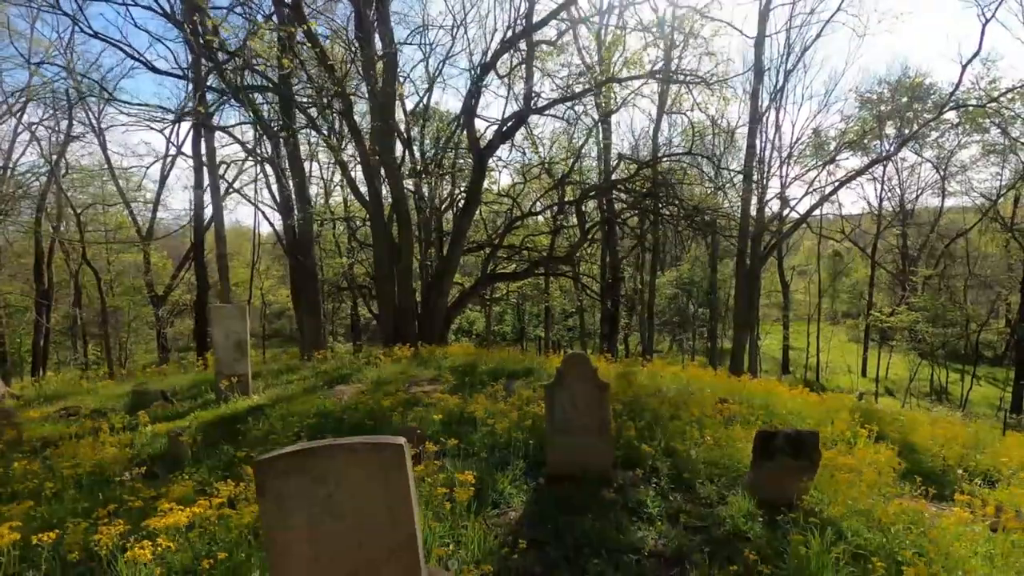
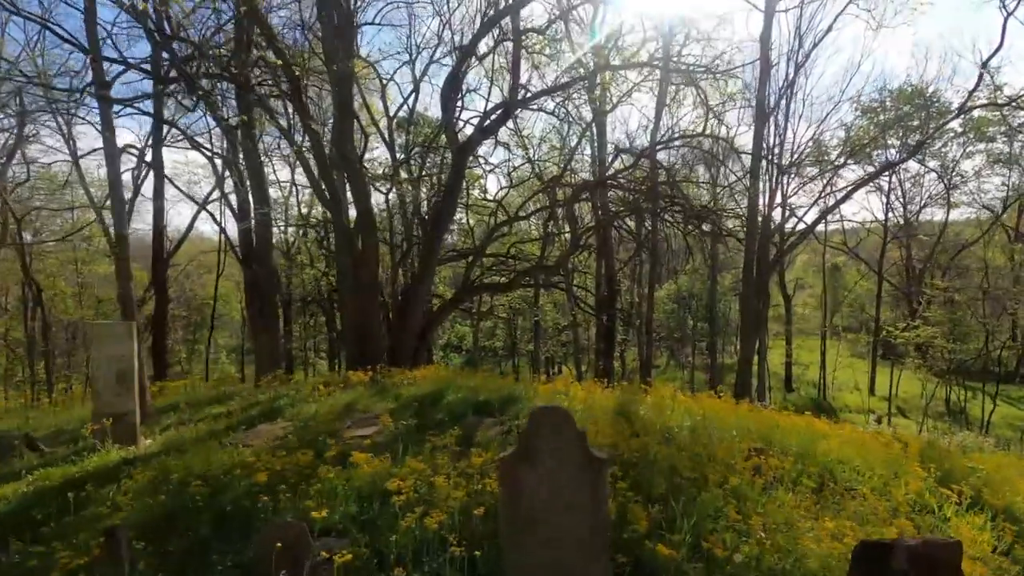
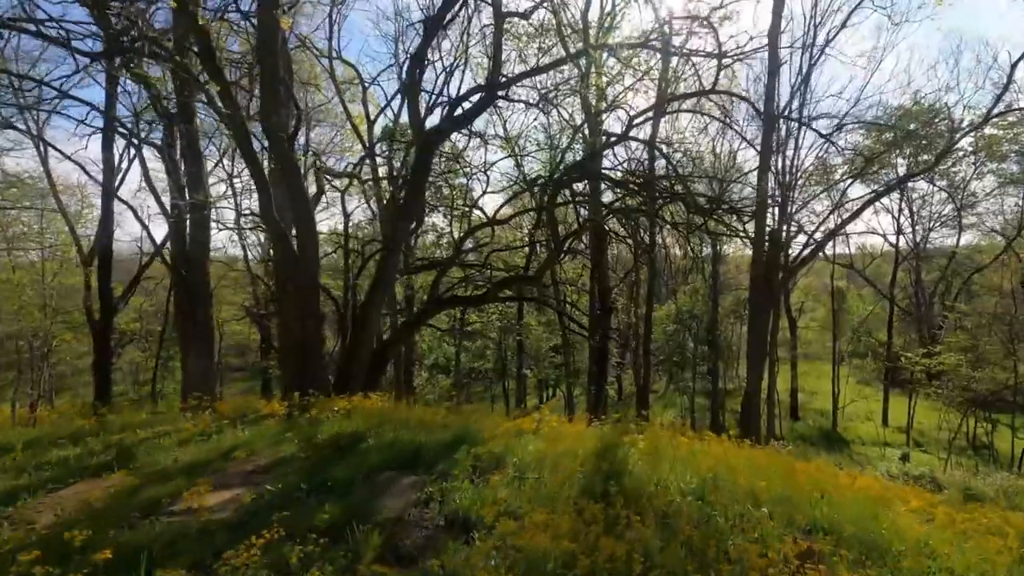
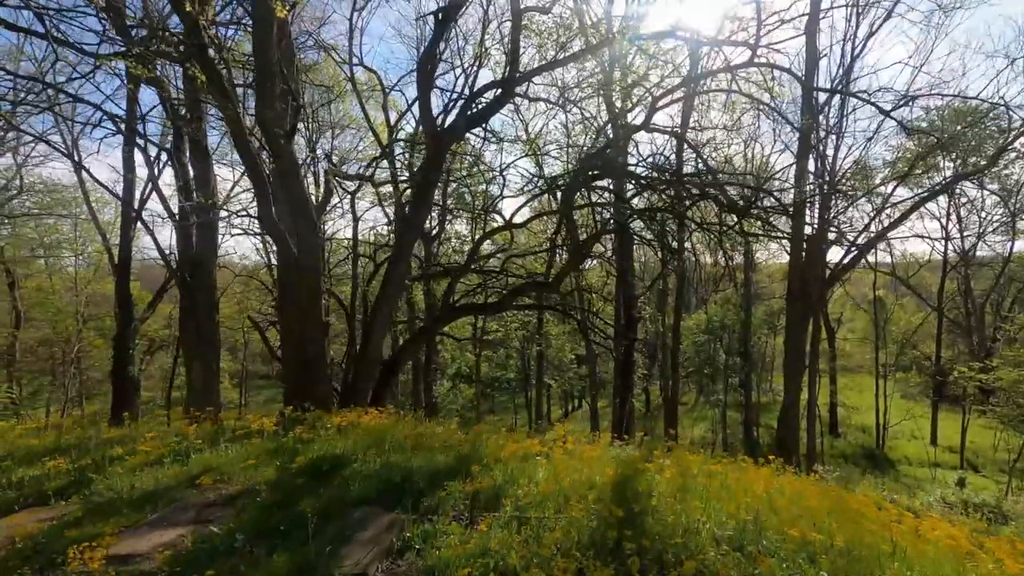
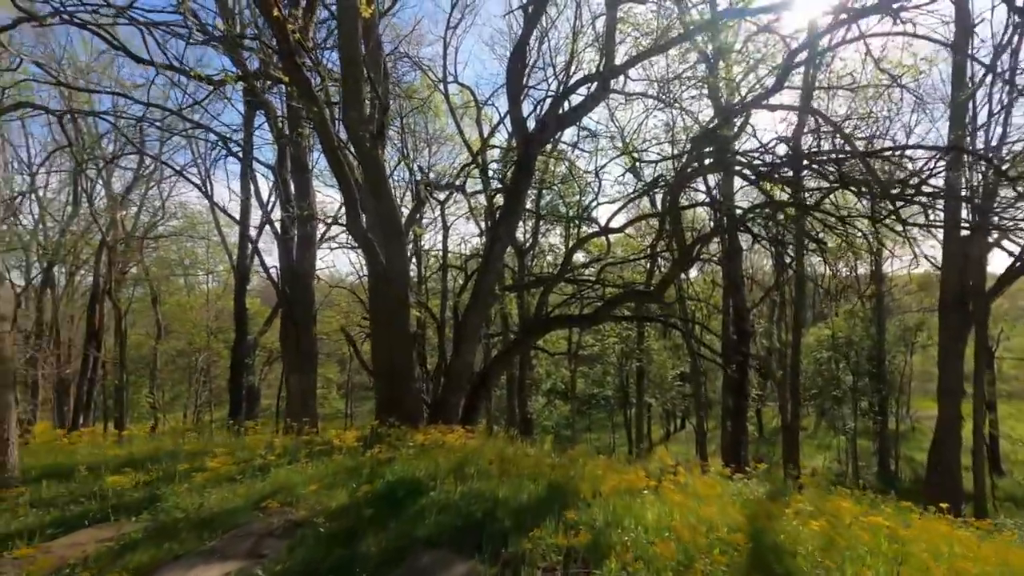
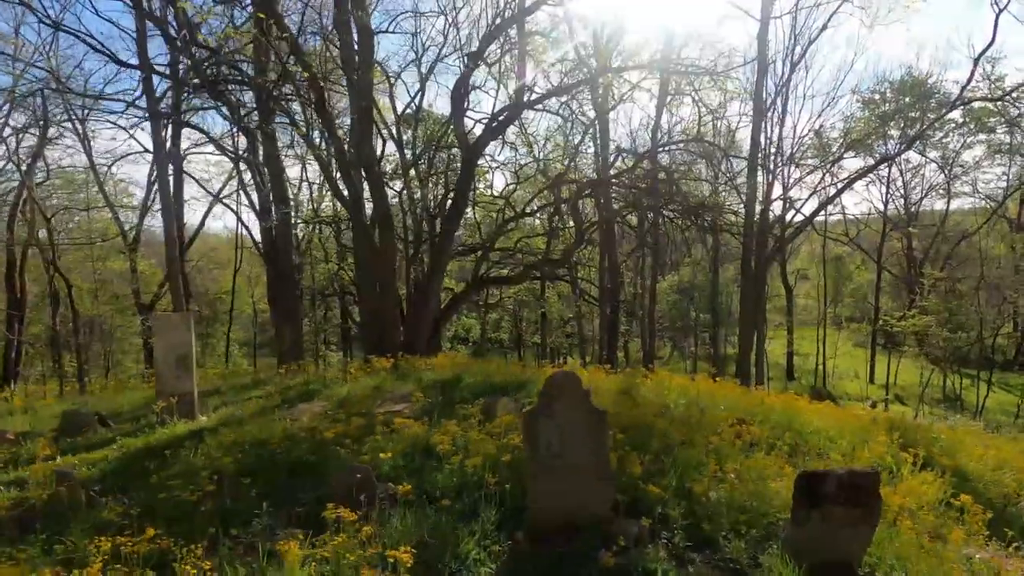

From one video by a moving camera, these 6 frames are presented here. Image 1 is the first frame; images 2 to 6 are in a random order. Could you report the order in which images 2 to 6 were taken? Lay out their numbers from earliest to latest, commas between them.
6, 2, 3, 4, 5
